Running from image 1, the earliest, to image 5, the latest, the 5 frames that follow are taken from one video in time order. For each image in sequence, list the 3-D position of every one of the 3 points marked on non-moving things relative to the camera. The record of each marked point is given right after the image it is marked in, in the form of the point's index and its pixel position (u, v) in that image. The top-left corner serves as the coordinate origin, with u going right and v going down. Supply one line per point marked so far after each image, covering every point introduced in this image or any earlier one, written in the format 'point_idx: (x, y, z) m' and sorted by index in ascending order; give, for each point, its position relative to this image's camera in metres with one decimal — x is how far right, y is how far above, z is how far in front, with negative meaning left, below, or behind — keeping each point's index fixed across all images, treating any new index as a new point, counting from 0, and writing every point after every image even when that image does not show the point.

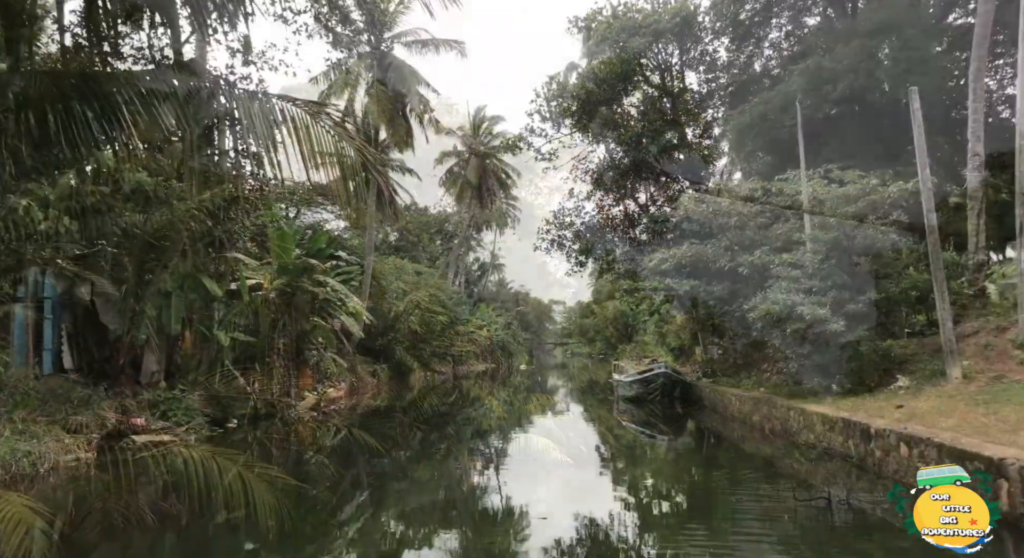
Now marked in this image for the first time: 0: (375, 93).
0: (-3.8, +5.1, +16.7) m
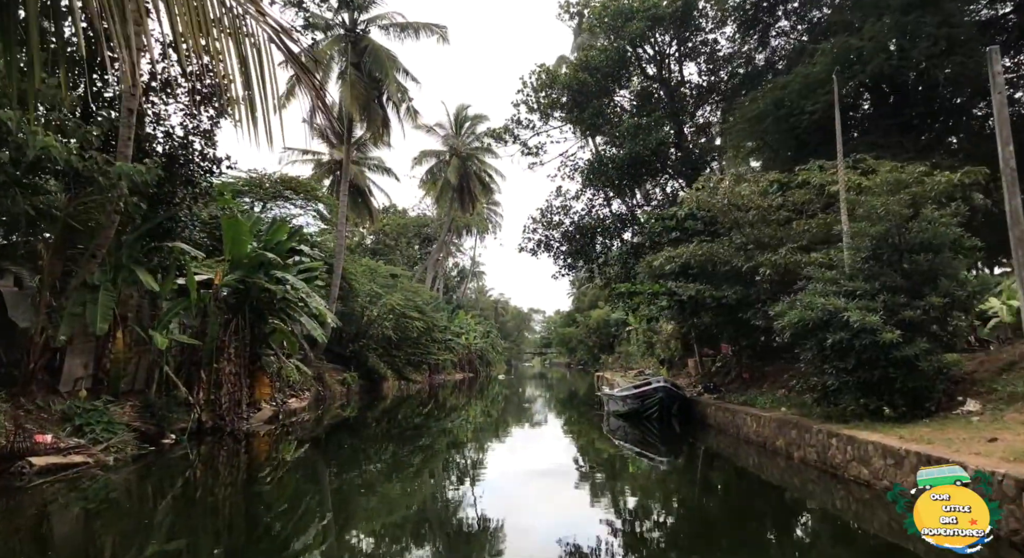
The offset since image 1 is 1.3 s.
0: (-4.1, +5.1, +15.4) m
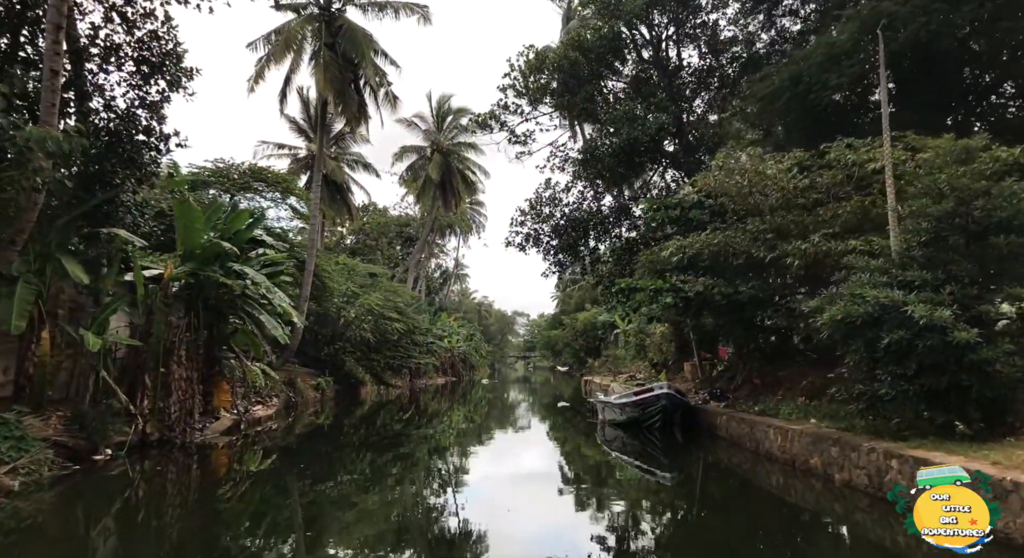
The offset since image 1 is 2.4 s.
0: (-4.5, +5.2, +14.3) m
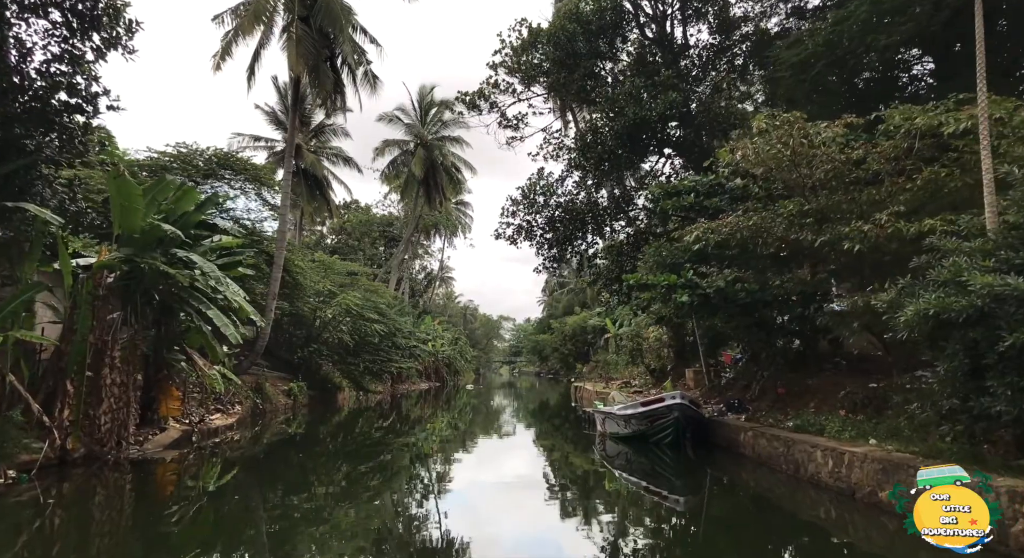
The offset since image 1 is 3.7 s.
0: (-4.6, +5.3, +13.0) m
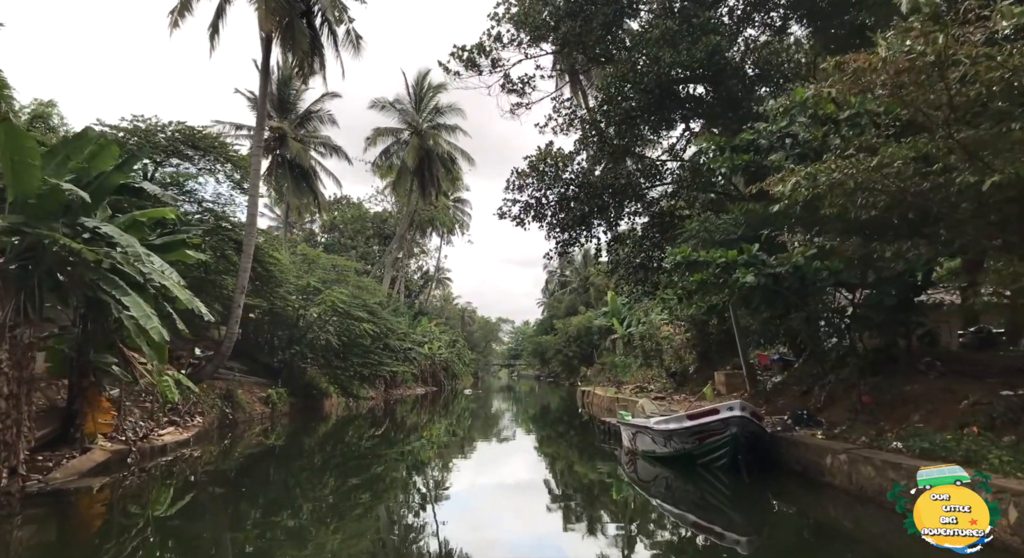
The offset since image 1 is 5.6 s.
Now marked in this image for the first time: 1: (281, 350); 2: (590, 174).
0: (-4.6, +5.4, +11.2) m
1: (-6.4, -2.0, +16.5) m
2: (+1.4, +1.8, +10.7) m
